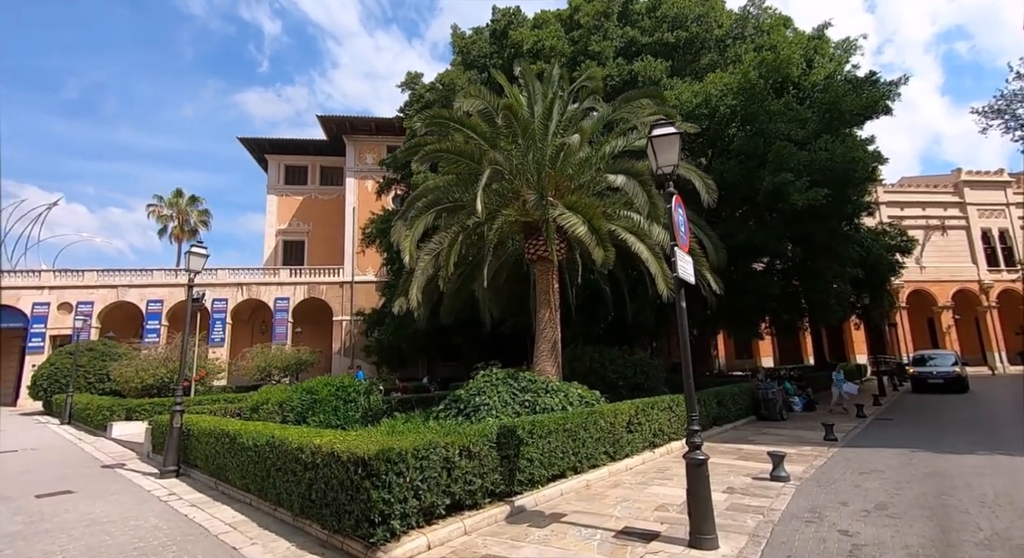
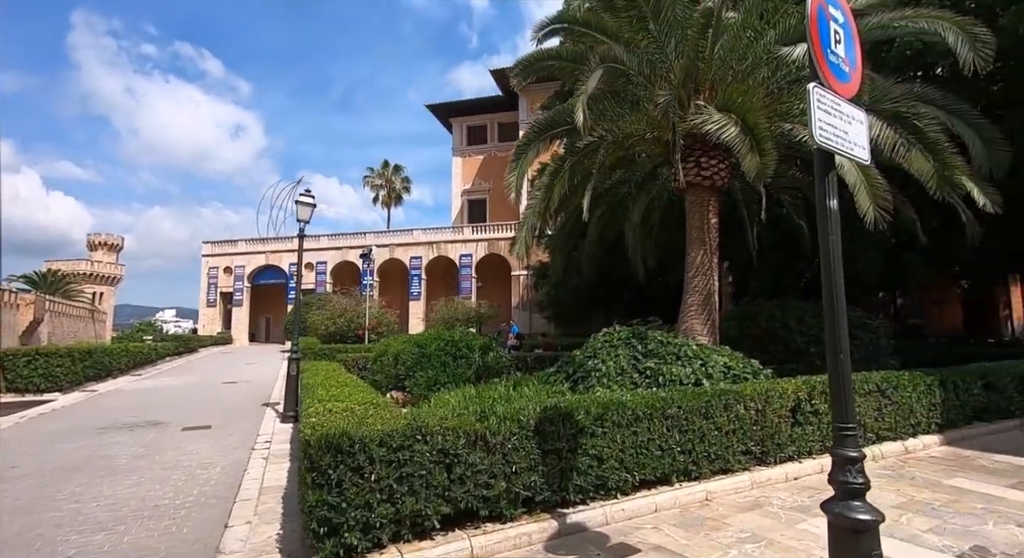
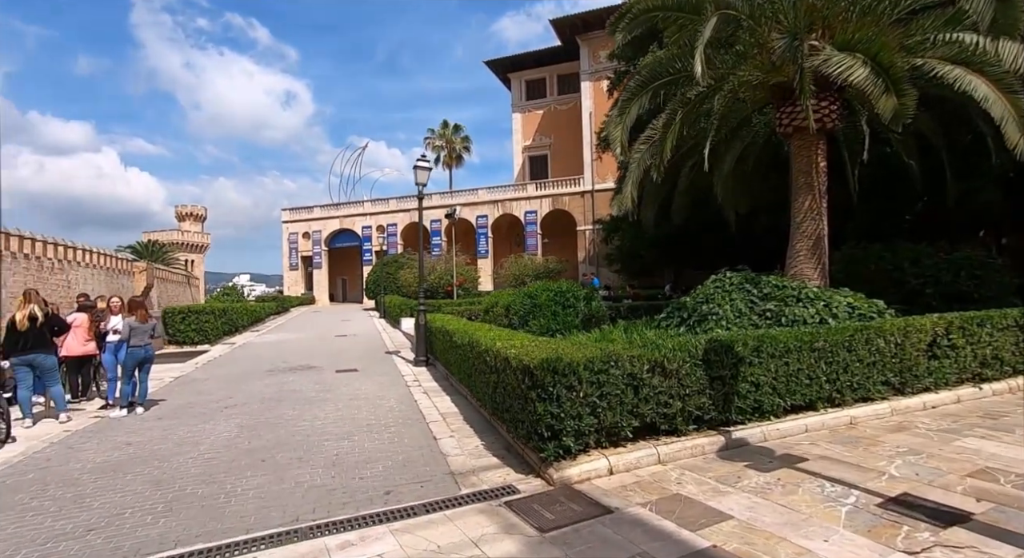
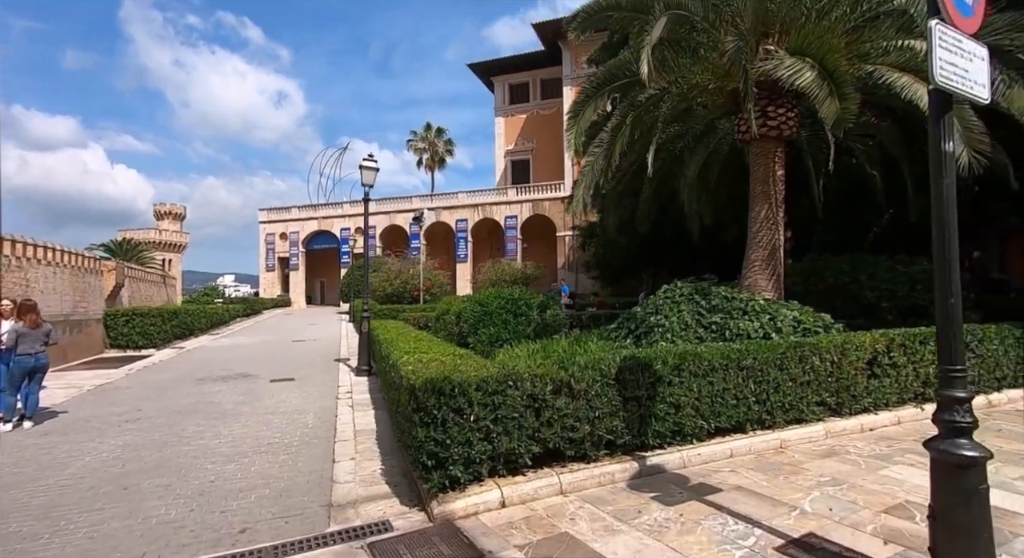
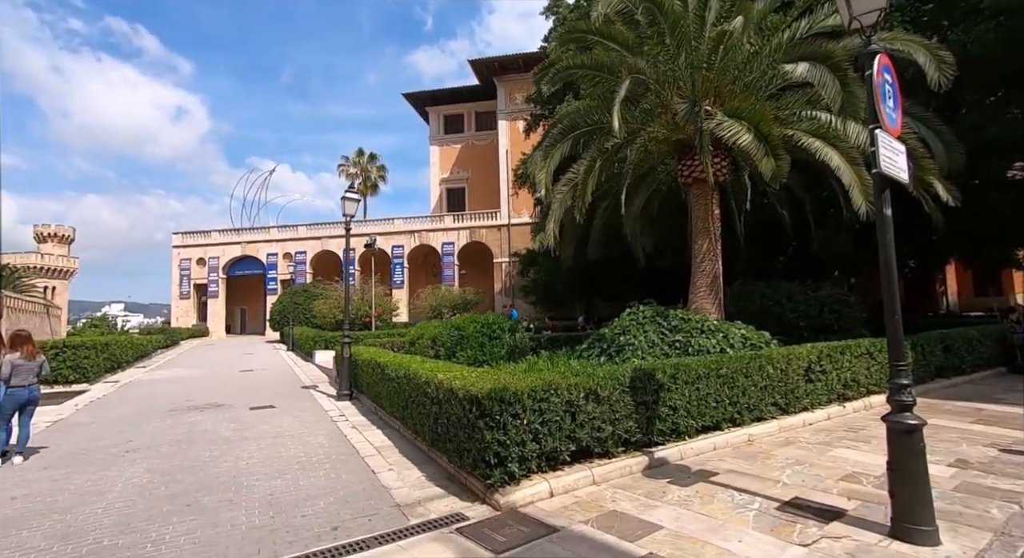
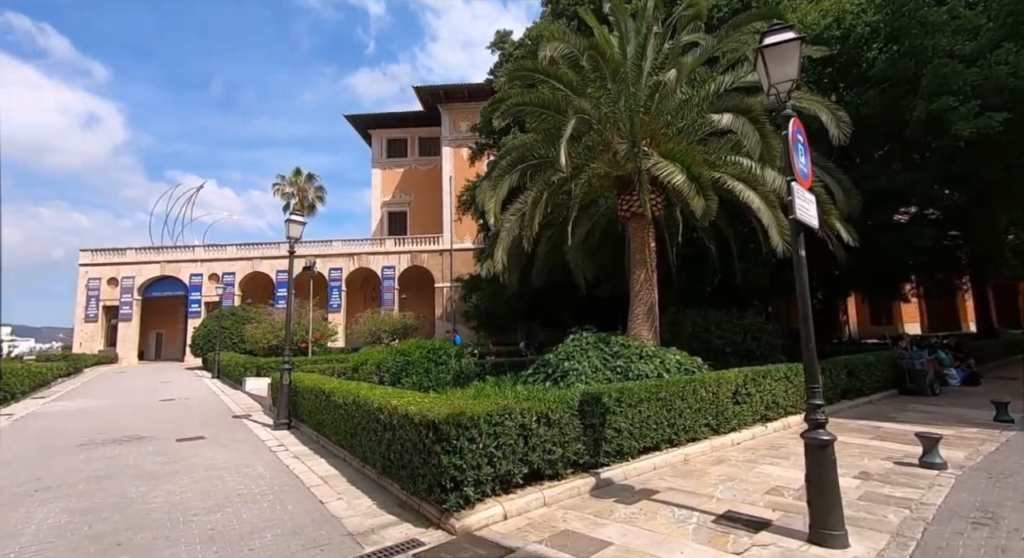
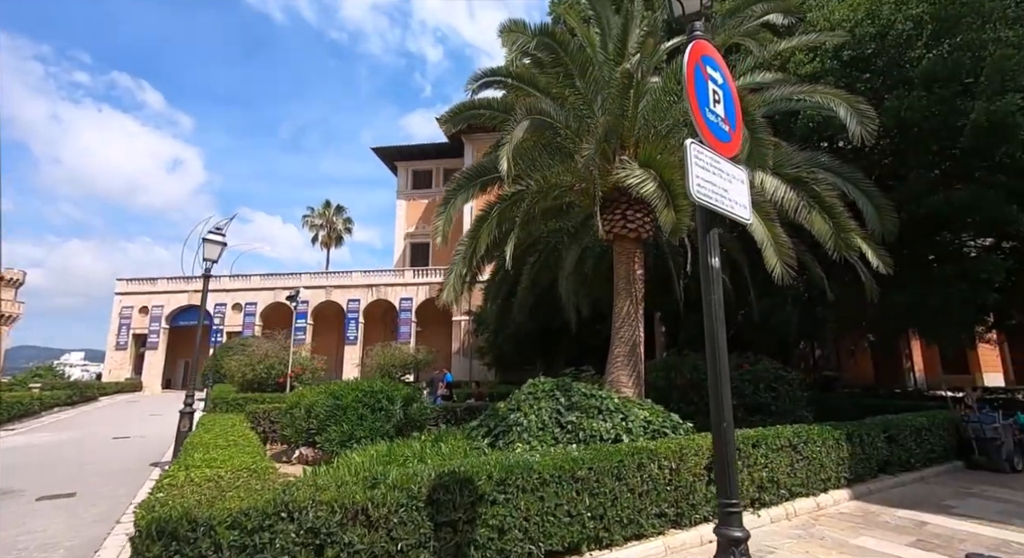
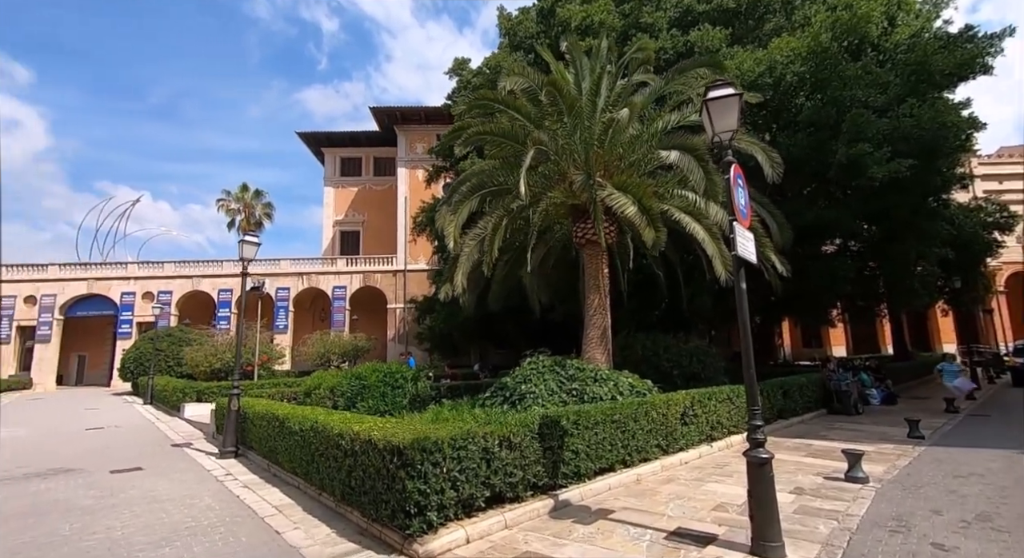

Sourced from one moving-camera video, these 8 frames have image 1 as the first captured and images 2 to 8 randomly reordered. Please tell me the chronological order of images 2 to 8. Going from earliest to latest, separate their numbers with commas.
8, 6, 5, 3, 4, 2, 7
